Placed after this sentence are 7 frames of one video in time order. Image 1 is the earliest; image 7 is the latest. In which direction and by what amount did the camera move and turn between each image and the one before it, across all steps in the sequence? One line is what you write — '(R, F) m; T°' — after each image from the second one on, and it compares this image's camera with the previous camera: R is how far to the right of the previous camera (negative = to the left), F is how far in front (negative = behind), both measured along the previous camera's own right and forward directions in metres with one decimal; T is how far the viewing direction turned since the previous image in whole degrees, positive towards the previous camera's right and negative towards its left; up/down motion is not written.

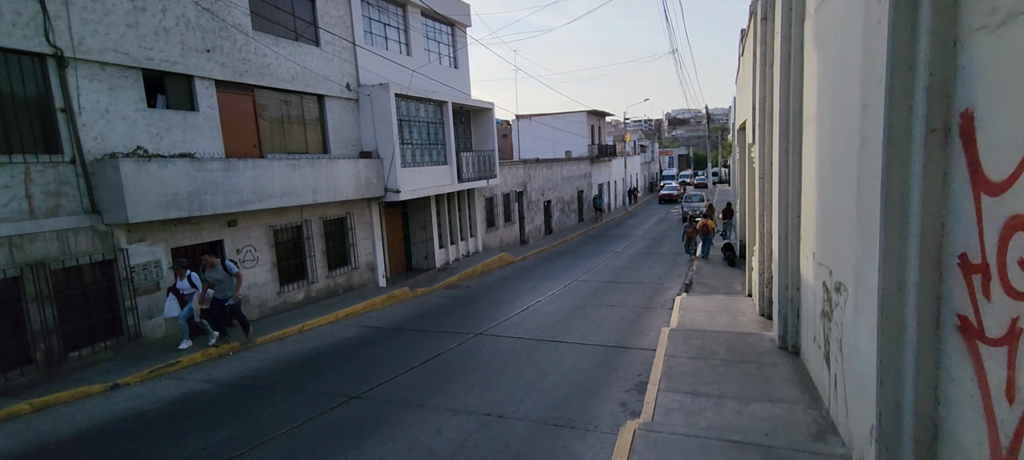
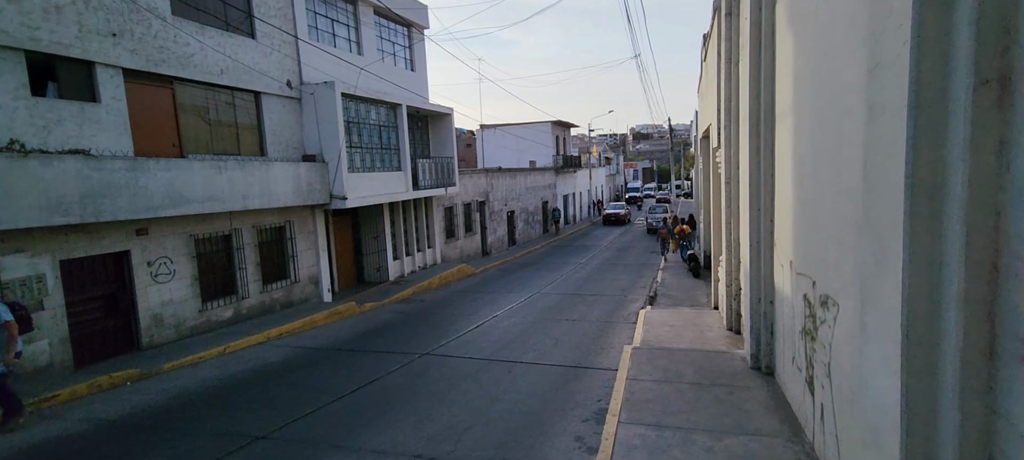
(+0.3, +0.9) m; +3°
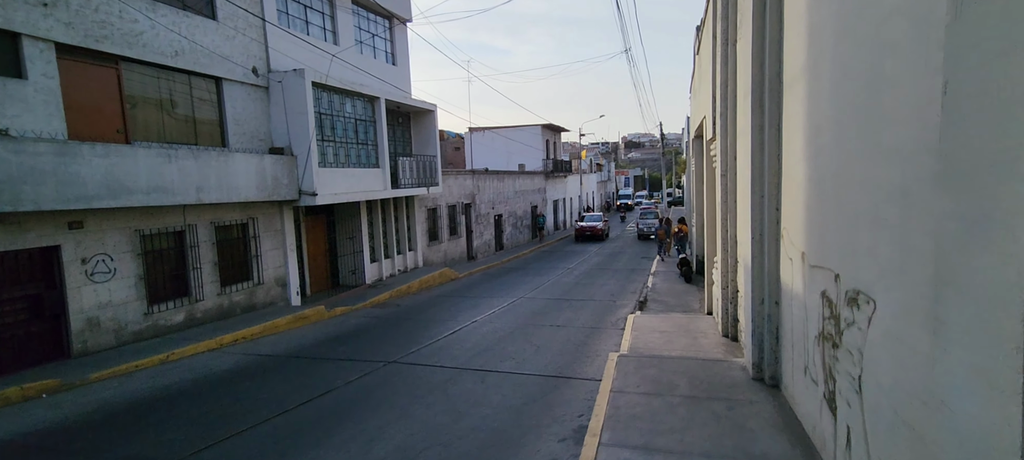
(+0.2, +0.8) m; +1°
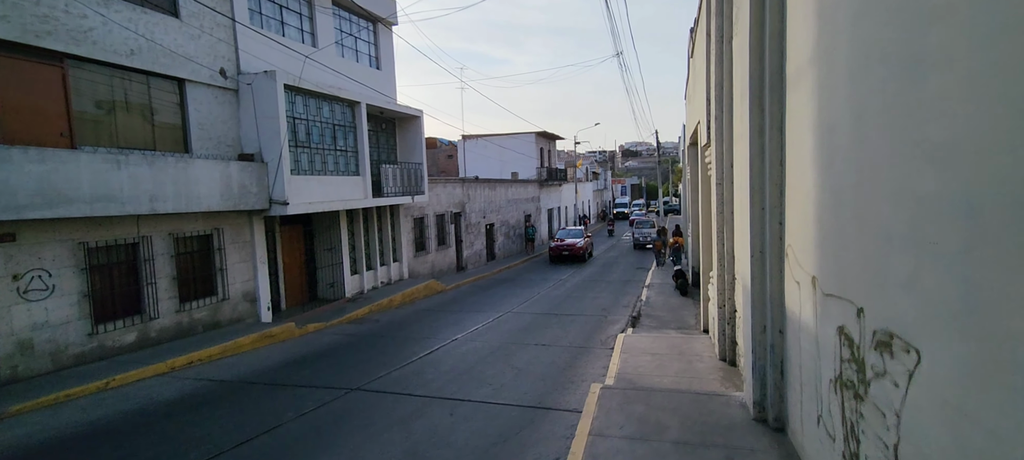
(+0.3, +0.7) m; 0°
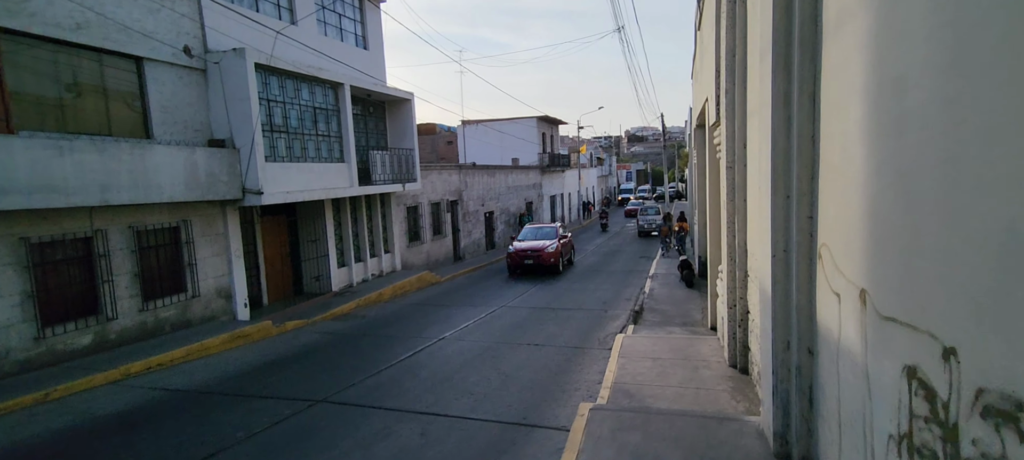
(+0.3, +0.9) m; -1°
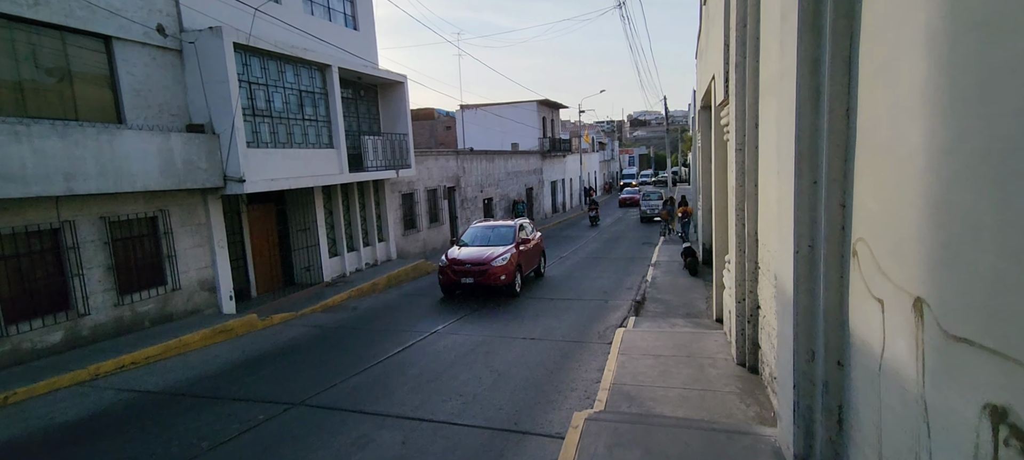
(+0.1, +0.5) m; 0°
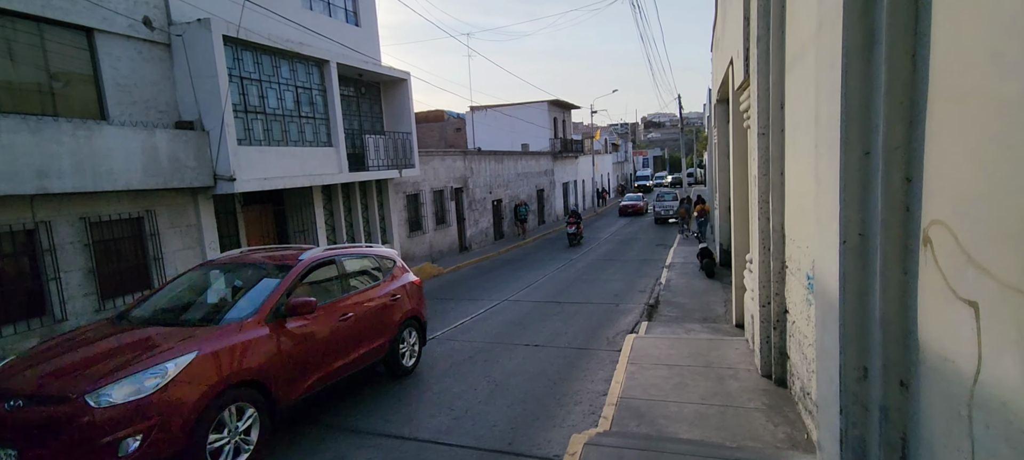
(+0.2, +0.6) m; -1°
